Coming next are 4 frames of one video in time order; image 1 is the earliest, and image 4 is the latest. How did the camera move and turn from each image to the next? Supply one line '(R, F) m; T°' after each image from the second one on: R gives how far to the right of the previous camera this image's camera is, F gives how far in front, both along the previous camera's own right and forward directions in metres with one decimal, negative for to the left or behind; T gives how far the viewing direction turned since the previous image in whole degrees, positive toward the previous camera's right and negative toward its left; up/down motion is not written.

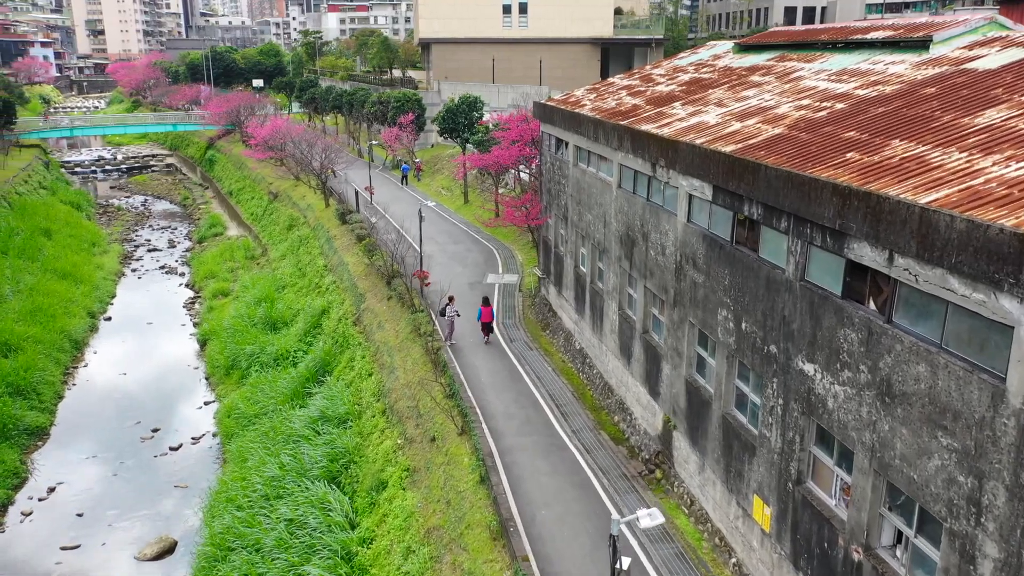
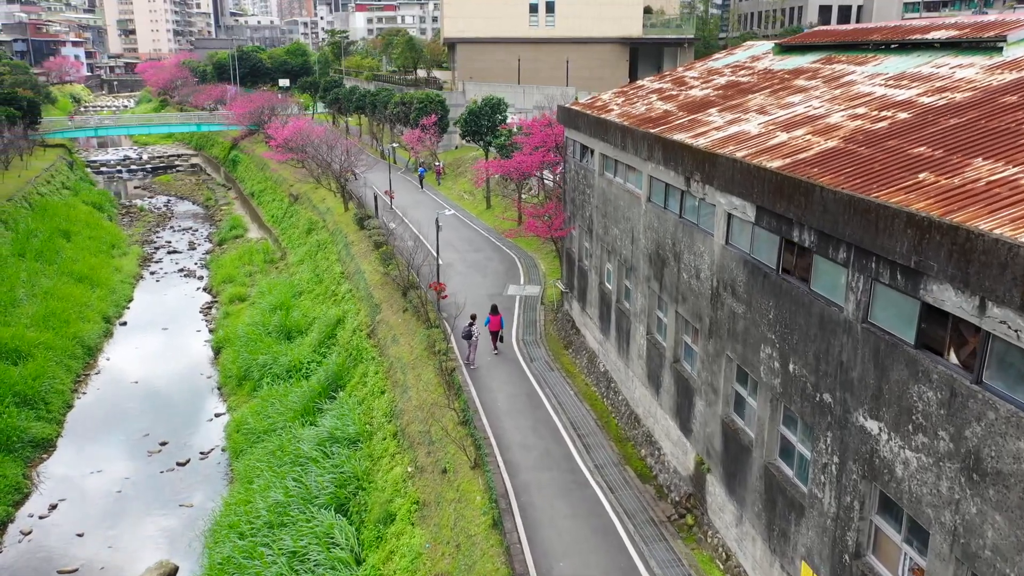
(+0.1, +1.2) m; -2°
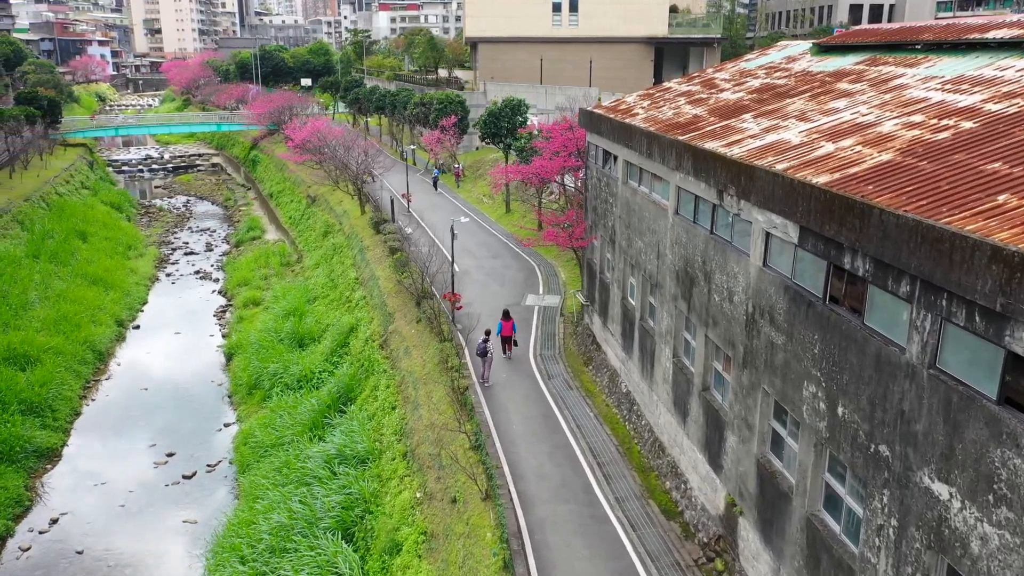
(+0.1, +1.0) m; -2°
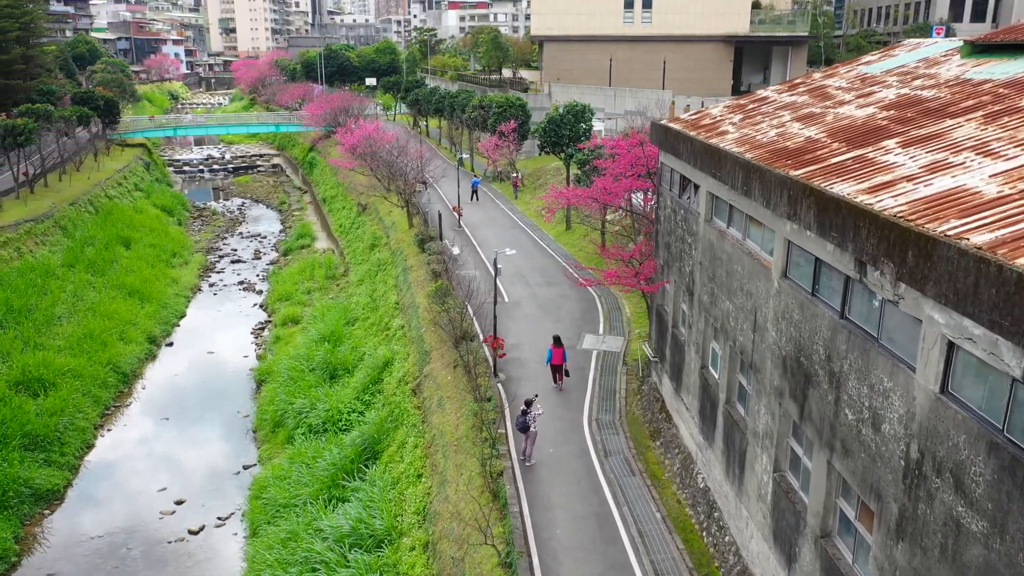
(+0.2, +3.3) m; -5°
